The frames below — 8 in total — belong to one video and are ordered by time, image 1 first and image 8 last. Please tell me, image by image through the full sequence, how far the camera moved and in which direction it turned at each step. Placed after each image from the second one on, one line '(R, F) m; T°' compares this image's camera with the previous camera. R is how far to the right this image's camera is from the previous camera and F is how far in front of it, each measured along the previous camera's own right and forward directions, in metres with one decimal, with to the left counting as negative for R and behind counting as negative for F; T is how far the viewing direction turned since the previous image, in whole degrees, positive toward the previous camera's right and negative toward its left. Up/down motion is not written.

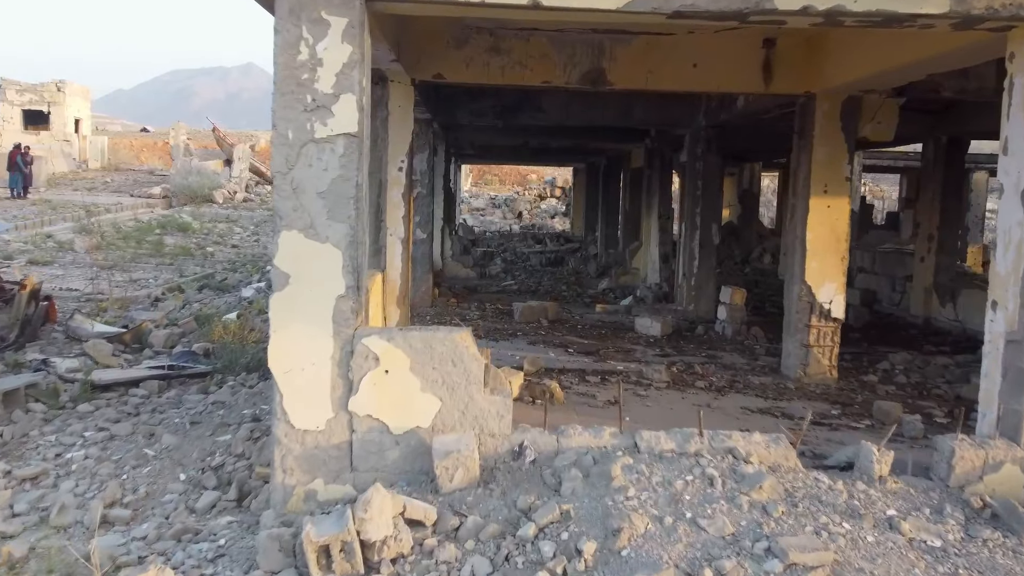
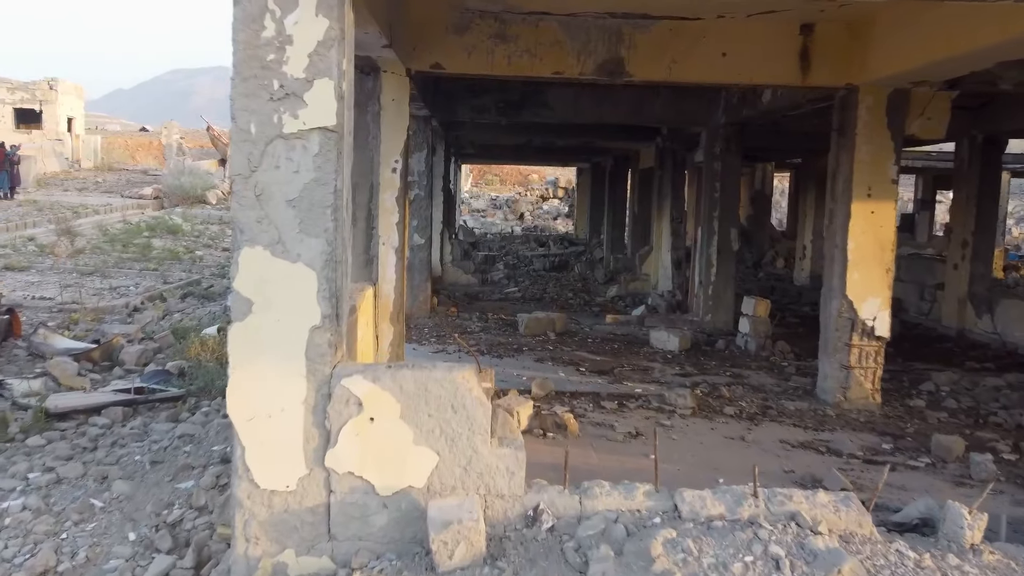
(-0.1, +0.6) m; 0°
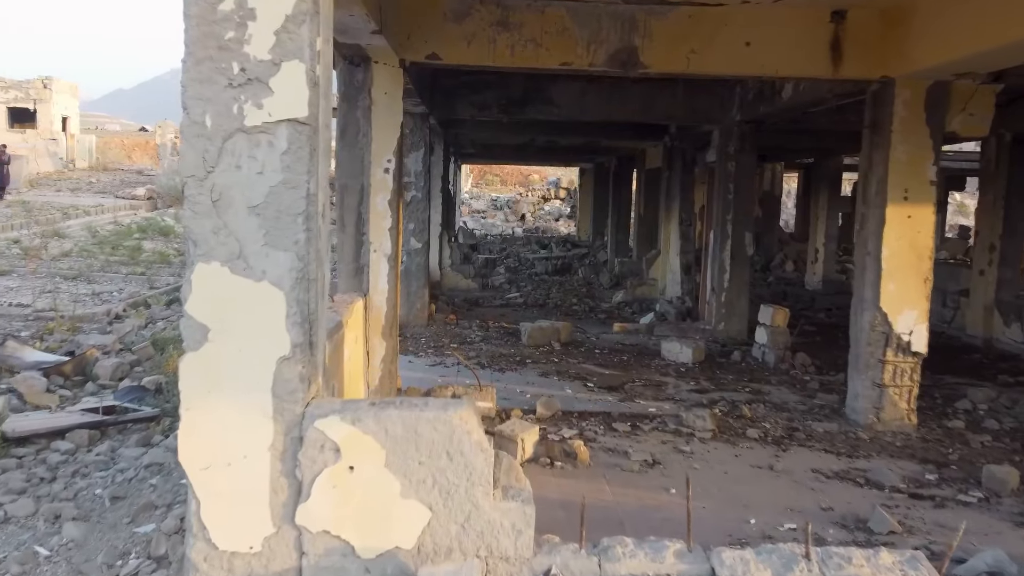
(0.0, +0.5) m; 0°
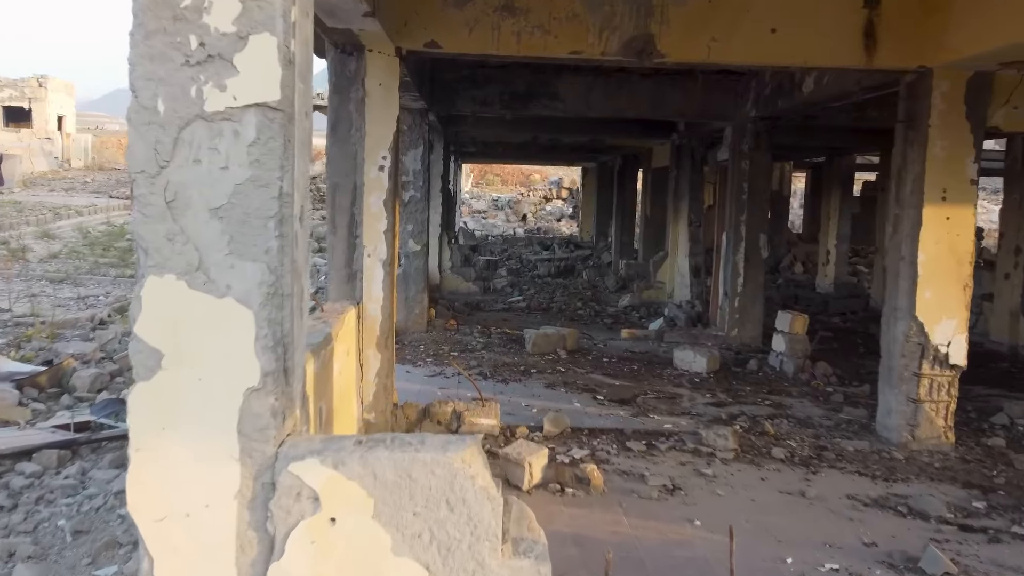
(0.0, +0.4) m; 0°
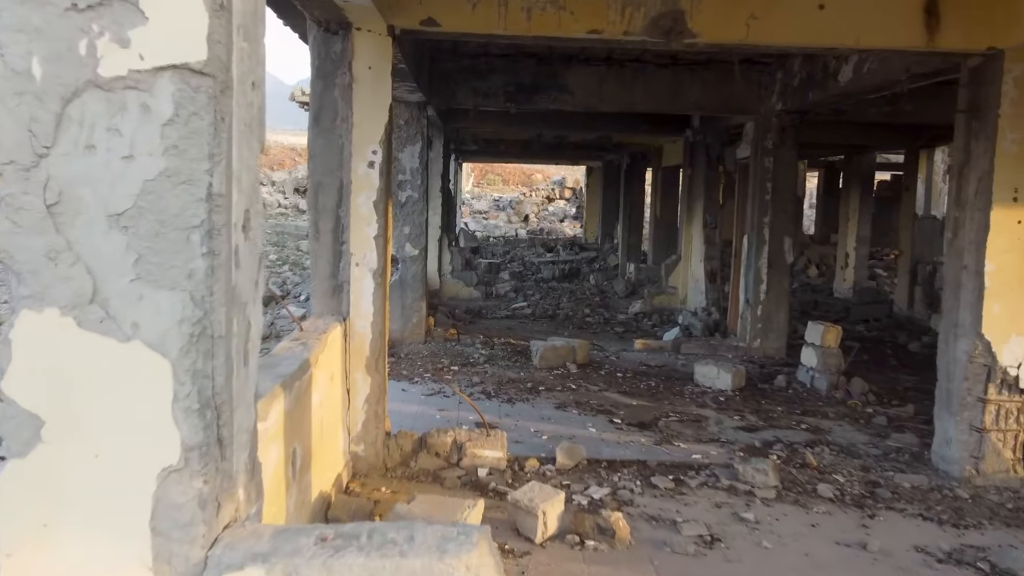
(0.0, +0.6) m; 0°
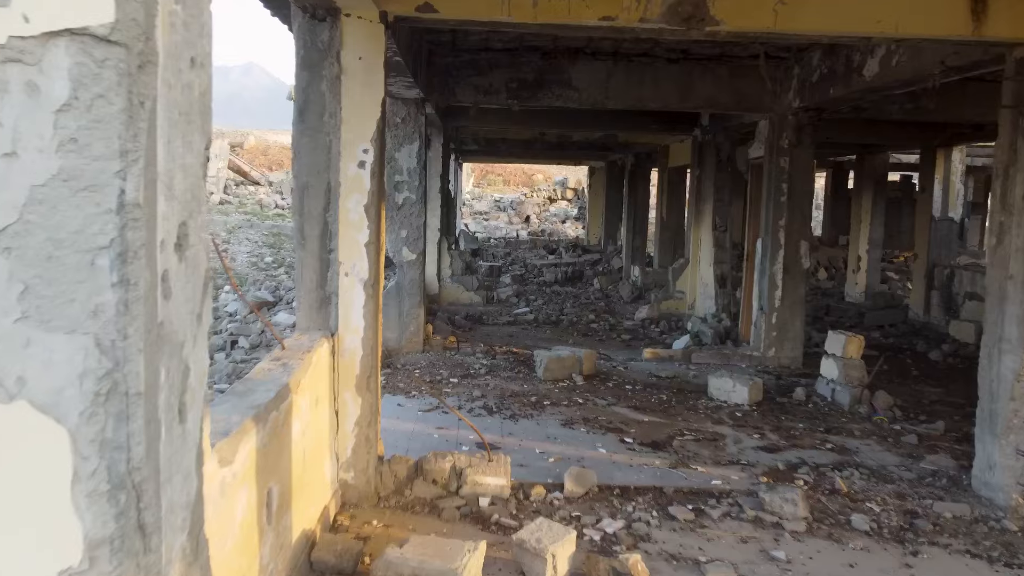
(0.0, +0.4) m; 0°
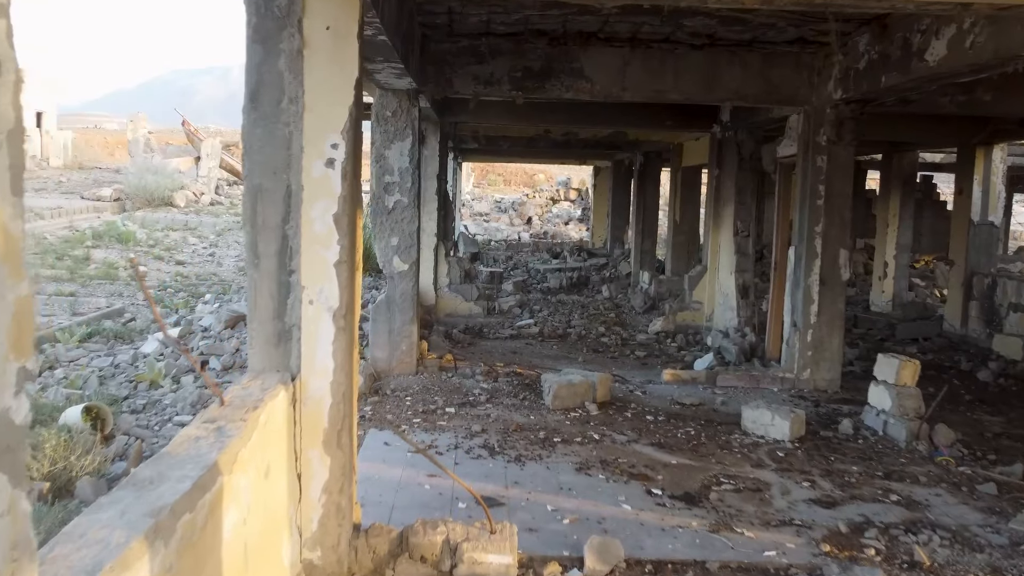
(0.0, +0.8) m; 0°
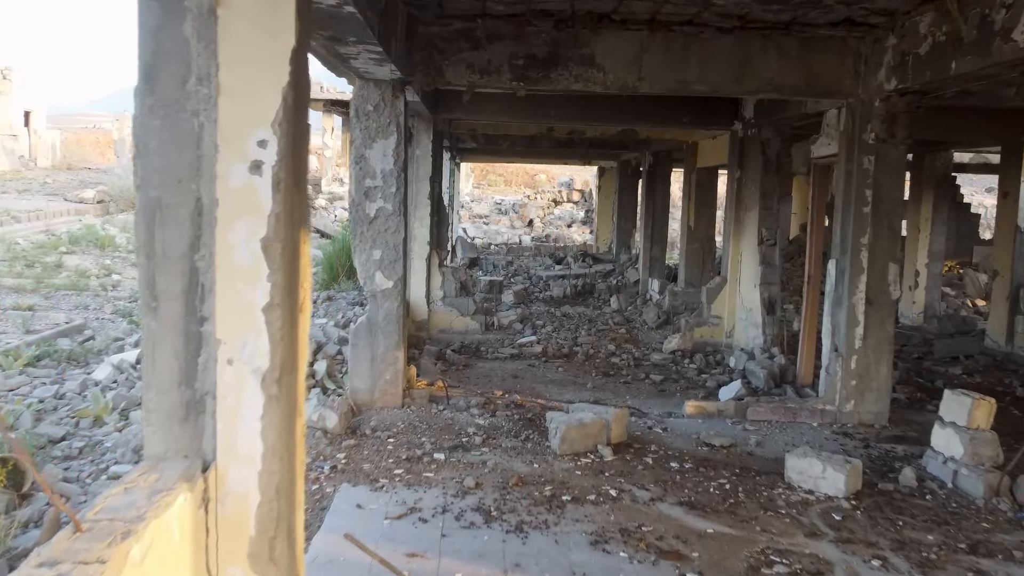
(0.0, +0.8) m; 0°
